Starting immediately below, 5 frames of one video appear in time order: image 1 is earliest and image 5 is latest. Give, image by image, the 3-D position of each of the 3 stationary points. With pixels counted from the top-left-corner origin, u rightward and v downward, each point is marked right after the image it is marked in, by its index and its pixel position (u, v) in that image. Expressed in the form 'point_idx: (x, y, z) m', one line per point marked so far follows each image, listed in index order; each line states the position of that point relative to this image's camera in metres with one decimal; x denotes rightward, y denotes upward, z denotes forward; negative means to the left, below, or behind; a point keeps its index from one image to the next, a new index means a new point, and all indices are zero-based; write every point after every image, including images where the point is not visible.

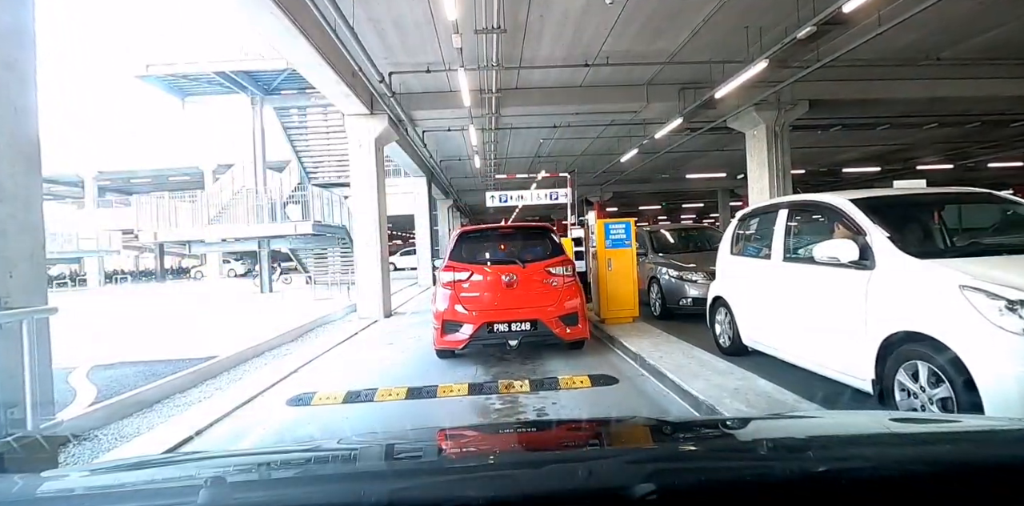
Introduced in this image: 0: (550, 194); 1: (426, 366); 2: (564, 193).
0: (+1.3, +2.0, +13.9) m
1: (-1.6, -1.9, +7.7) m
2: (+1.8, +2.0, +13.7) m
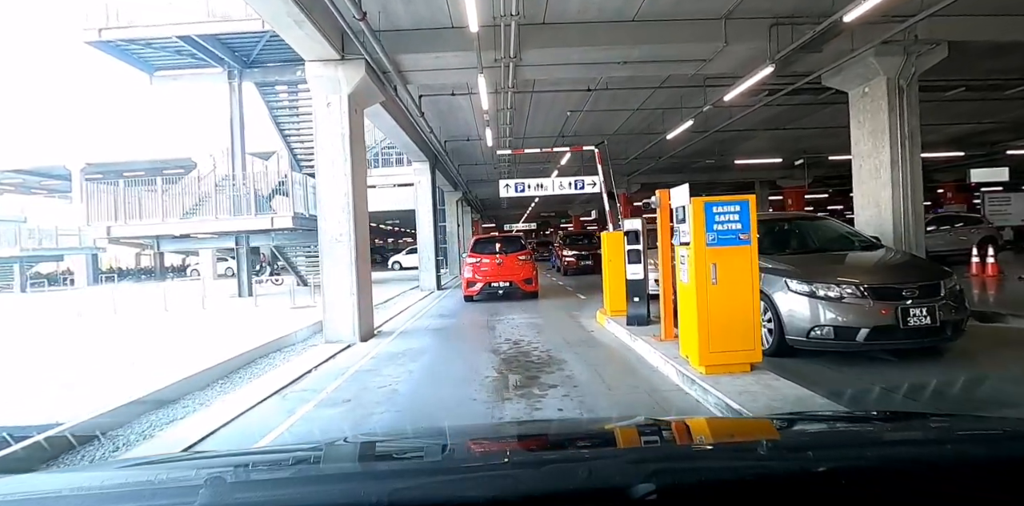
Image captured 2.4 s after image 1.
0: (+1.7, +2.0, +12.6) m
1: (-1.3, -1.8, +6.5) m
2: (+2.2, +2.1, +12.4) m
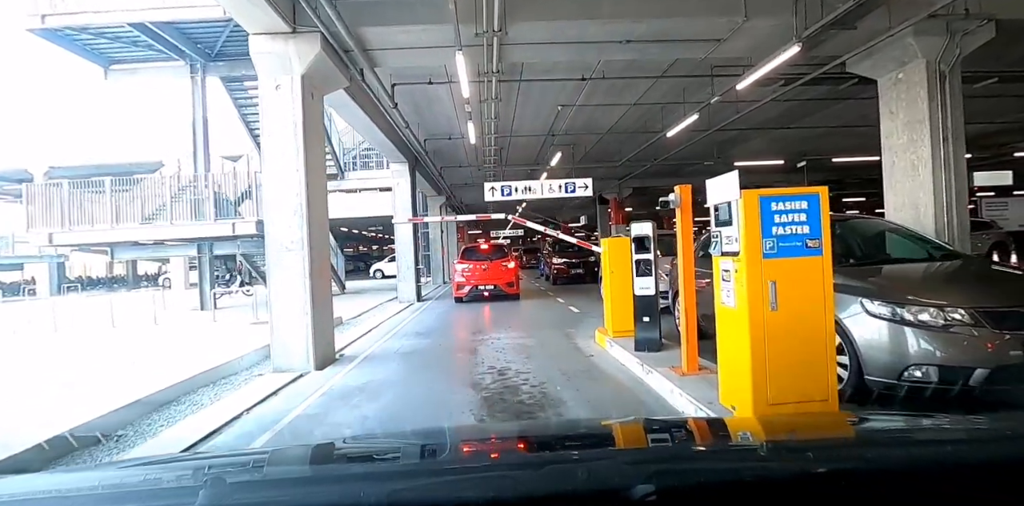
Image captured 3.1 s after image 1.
0: (+1.4, +1.8, +12.1) m
1: (-1.5, -1.9, +5.9) m
2: (+1.8, +1.9, +12.0) m
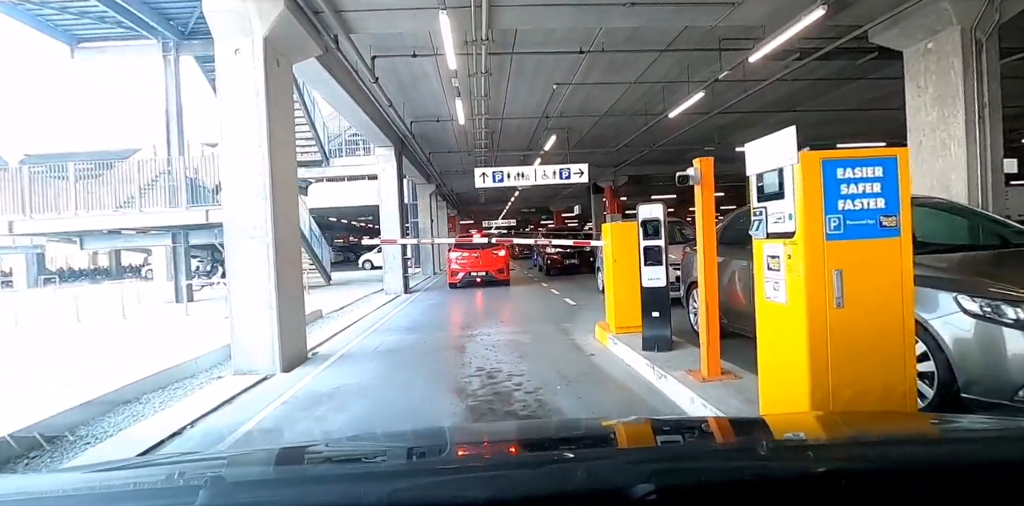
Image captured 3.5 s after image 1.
0: (+1.2, +2.0, +11.8) m
1: (-1.6, -1.8, +5.6) m
2: (+1.6, +2.1, +11.6) m
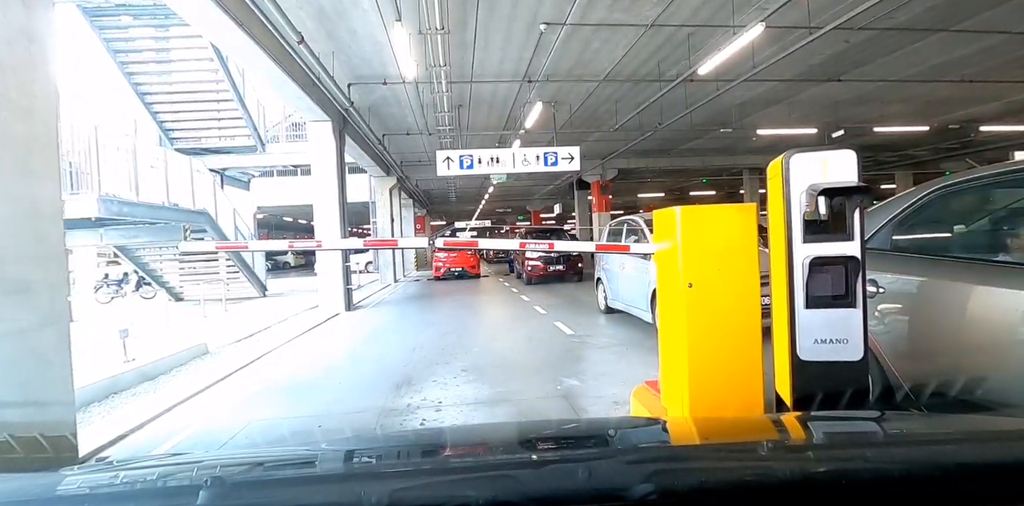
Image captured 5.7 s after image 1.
0: (+0.3, +1.9, +11.9) m
1: (-1.8, -1.8, +5.4) m
2: (+0.8, +1.9, +11.8) m
